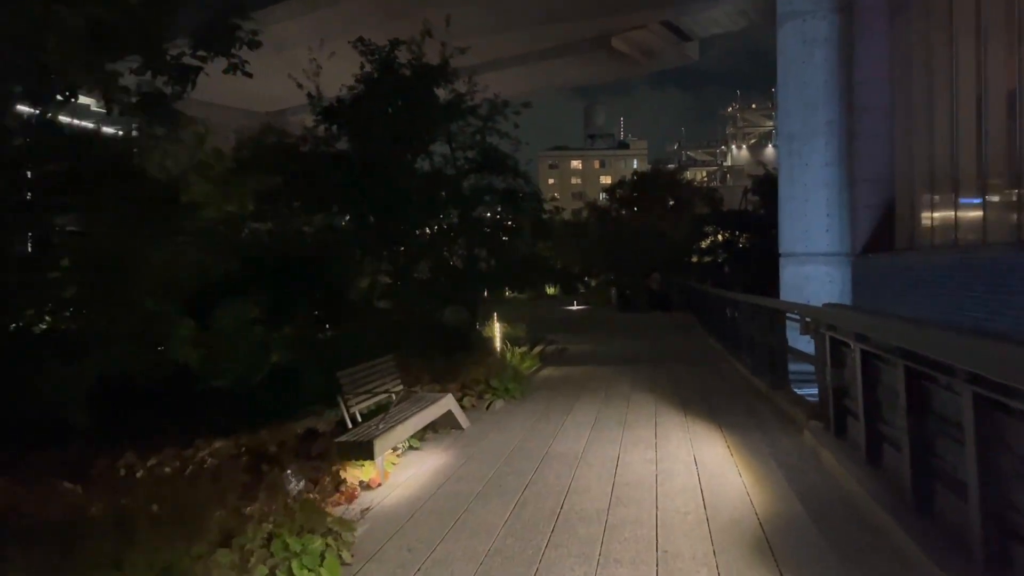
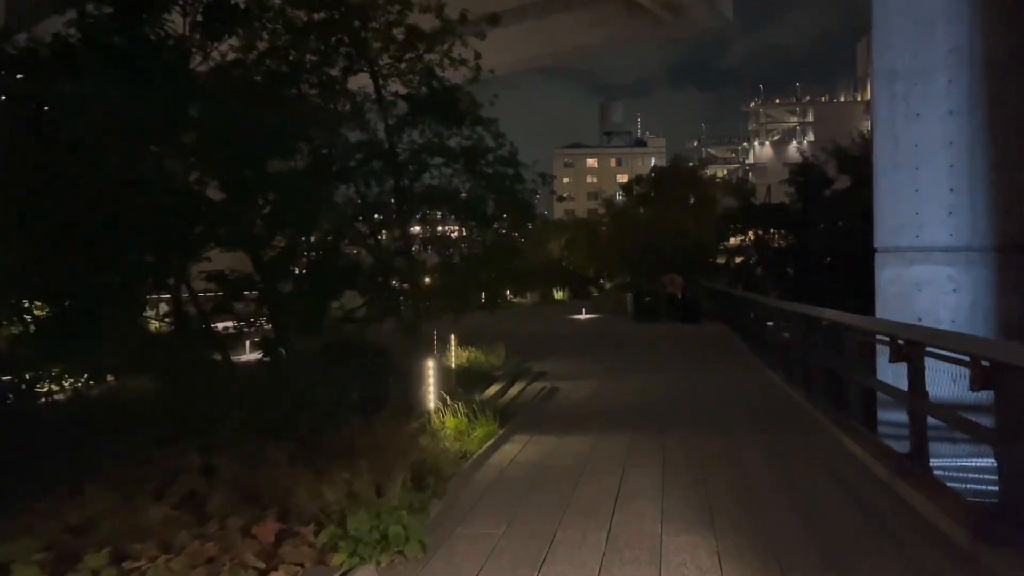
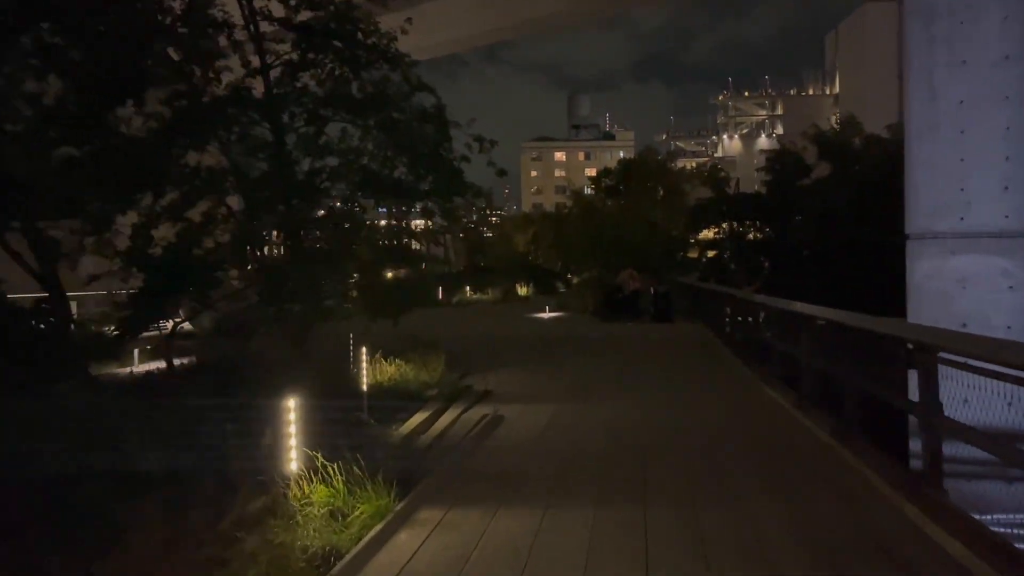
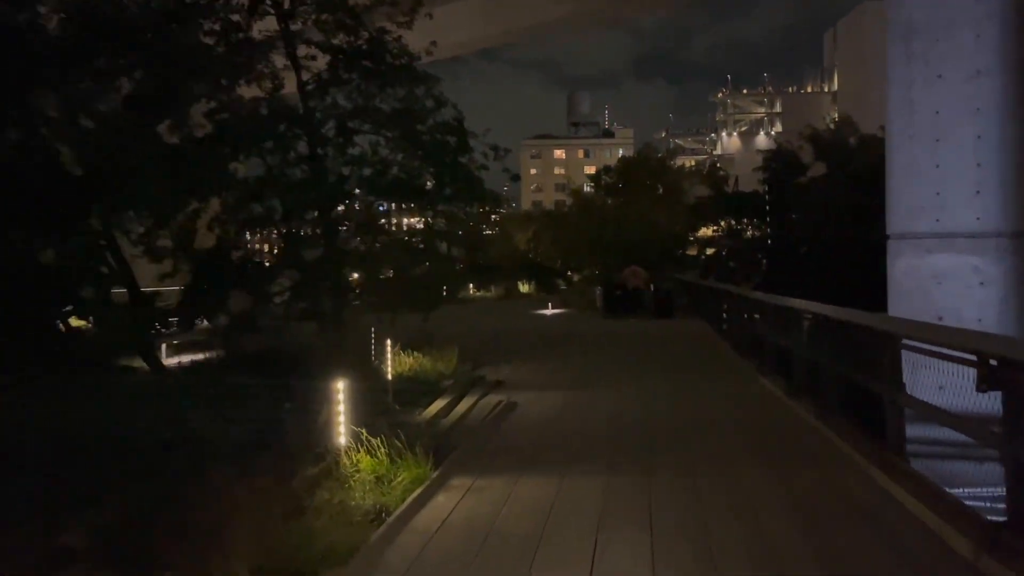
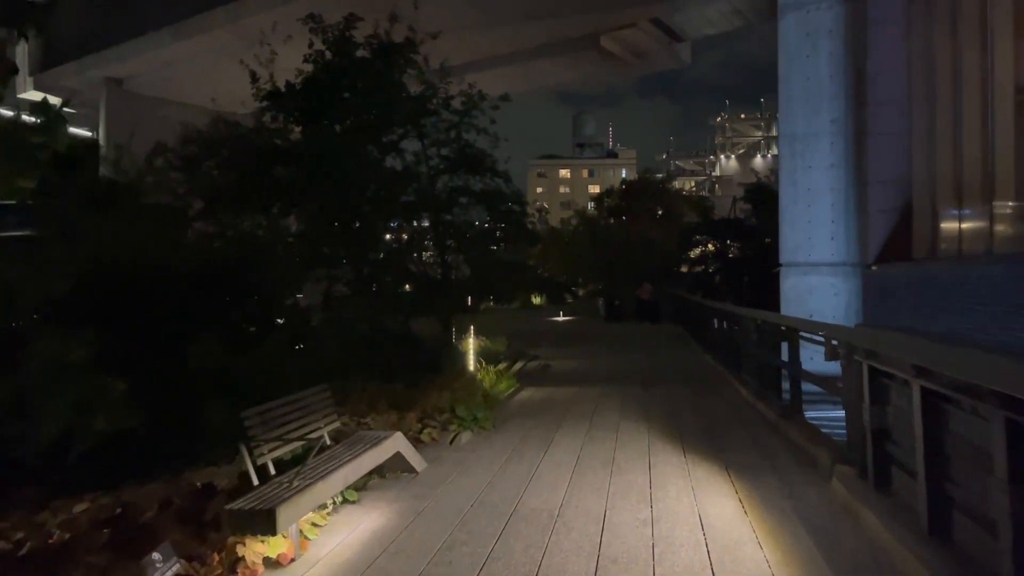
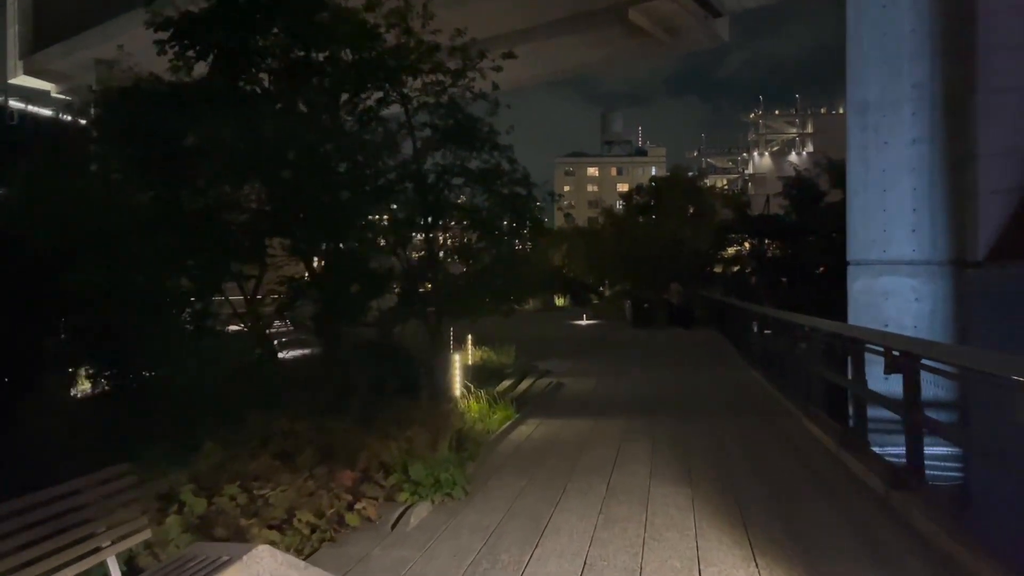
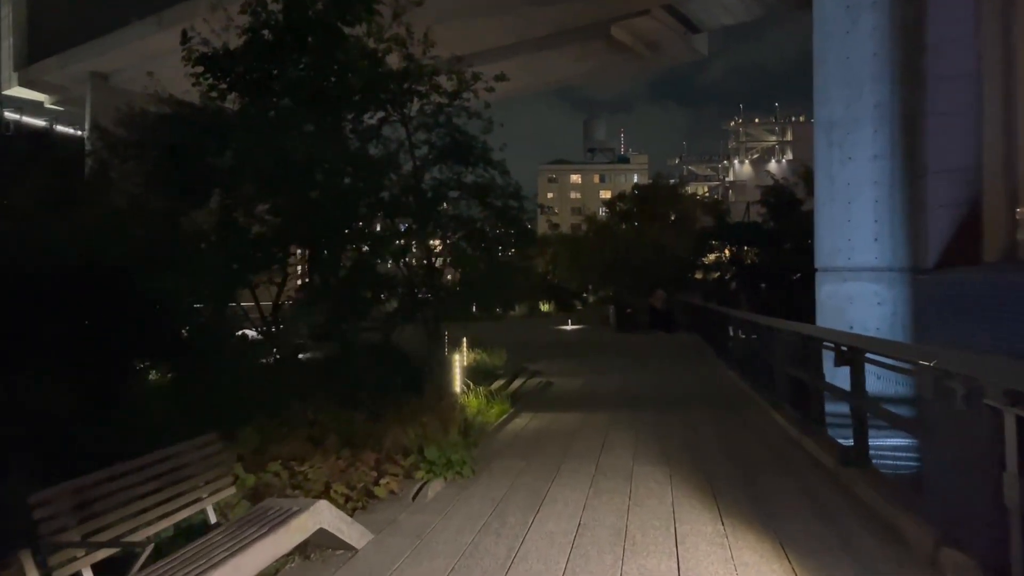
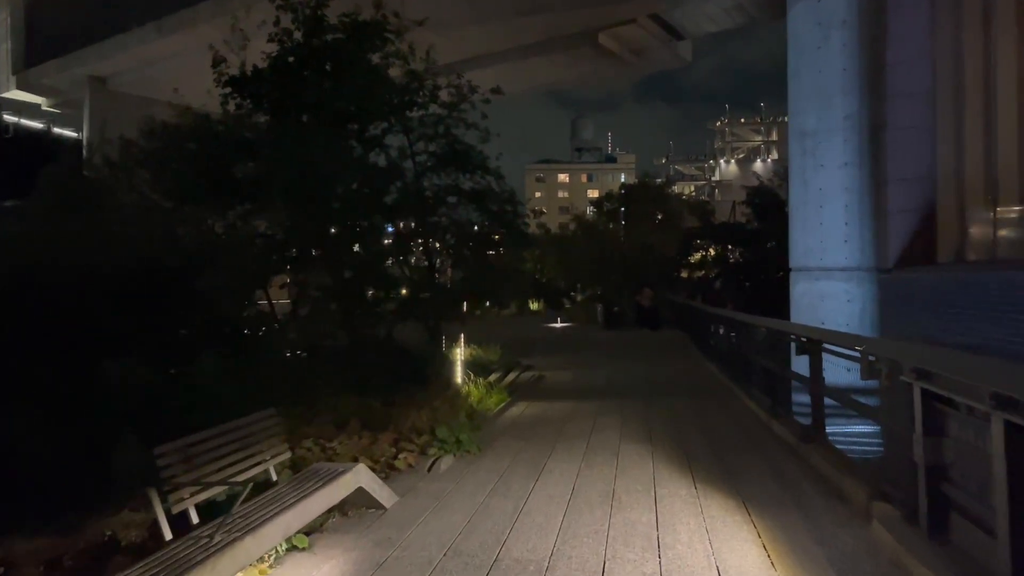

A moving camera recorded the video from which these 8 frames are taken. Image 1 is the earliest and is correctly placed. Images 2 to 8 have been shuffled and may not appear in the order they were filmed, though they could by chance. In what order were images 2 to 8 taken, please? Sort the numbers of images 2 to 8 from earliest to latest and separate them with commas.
5, 8, 7, 6, 2, 4, 3
